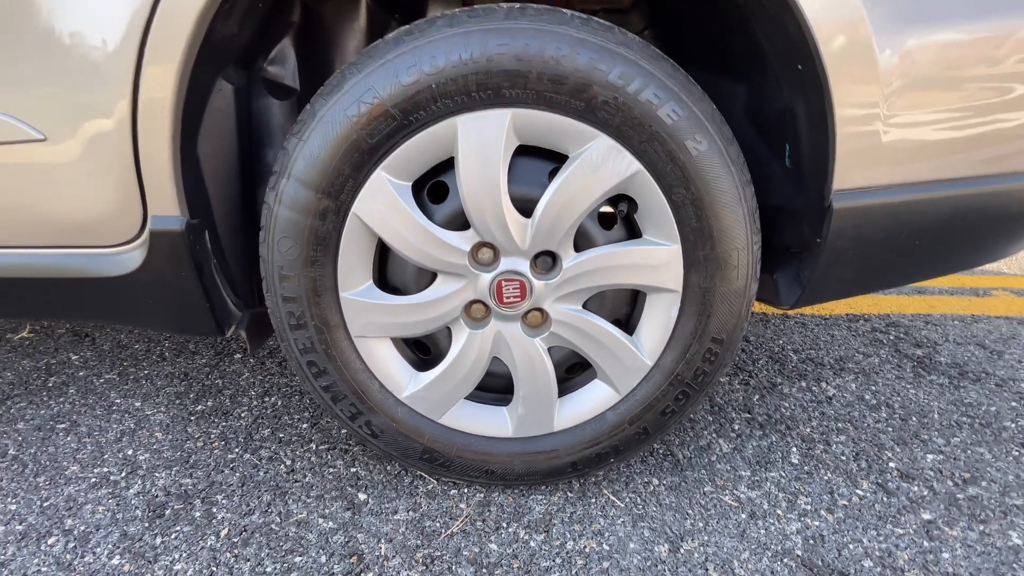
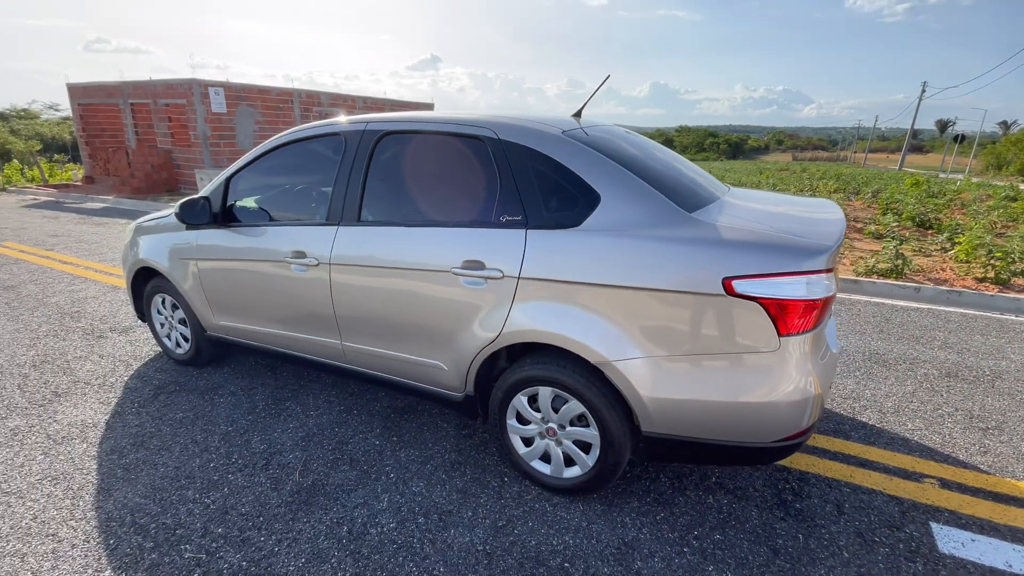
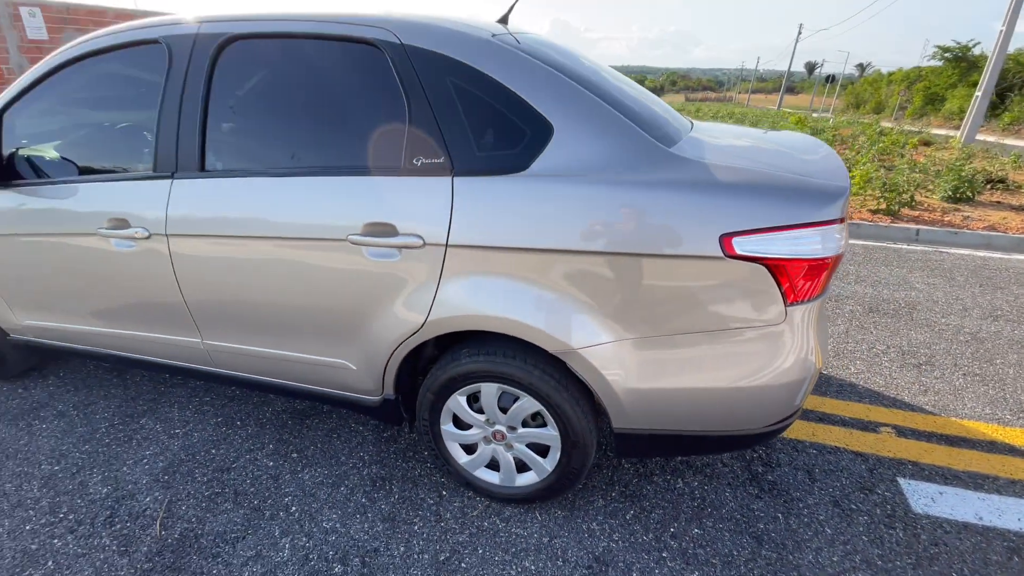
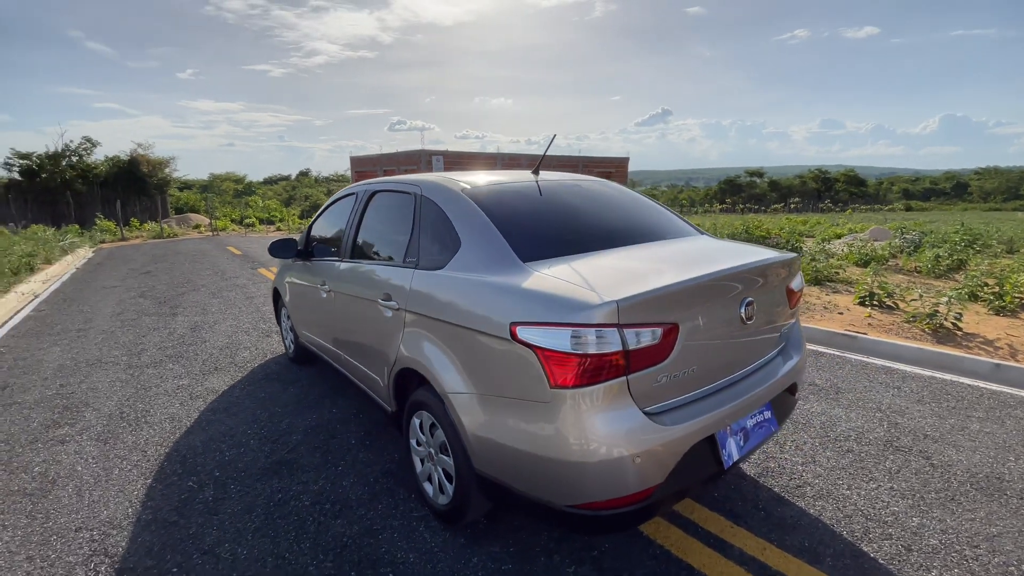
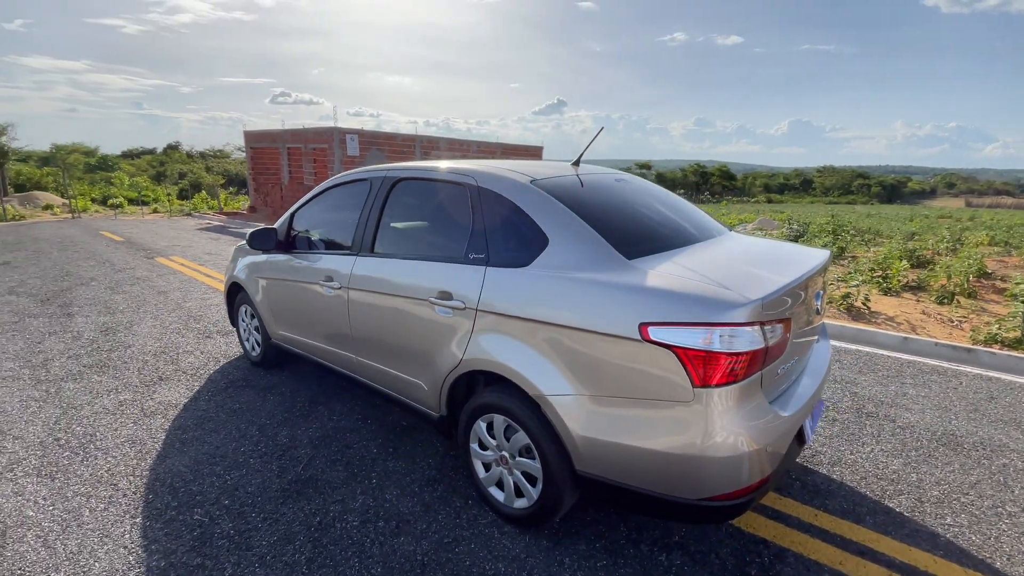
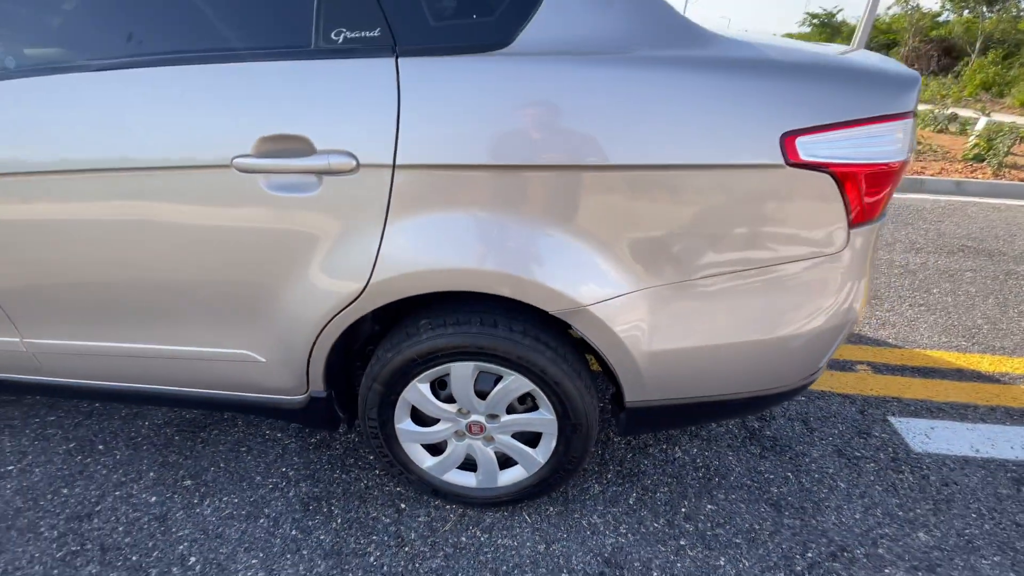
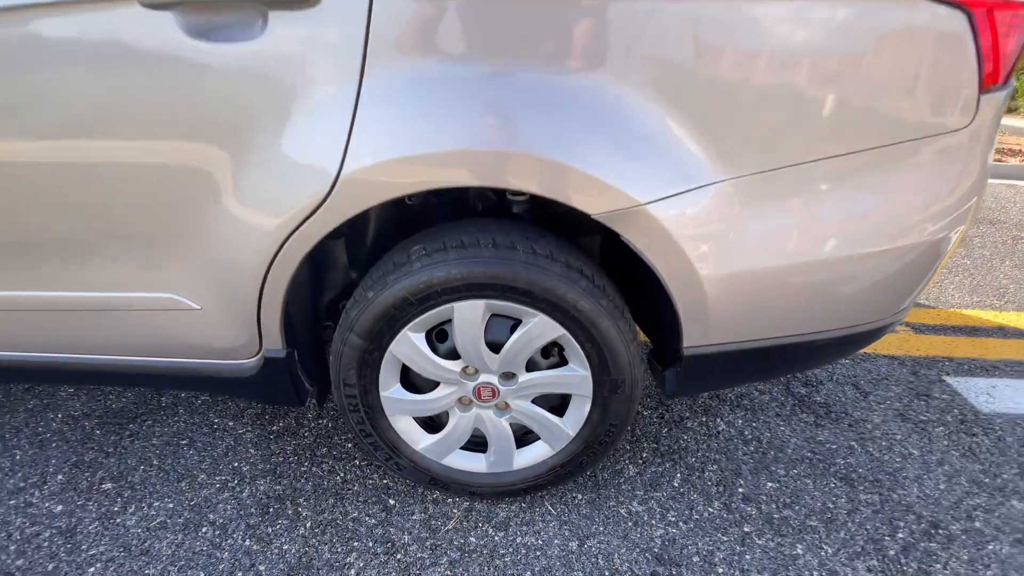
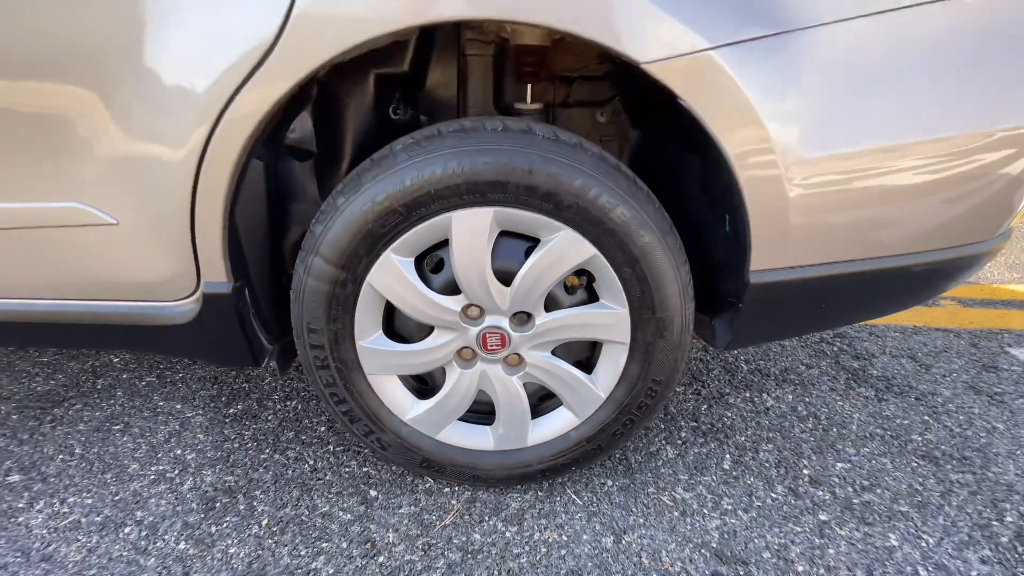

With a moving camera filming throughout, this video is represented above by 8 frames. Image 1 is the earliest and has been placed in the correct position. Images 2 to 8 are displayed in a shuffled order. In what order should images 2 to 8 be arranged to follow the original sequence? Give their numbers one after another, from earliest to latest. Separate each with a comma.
8, 7, 6, 3, 2, 5, 4
